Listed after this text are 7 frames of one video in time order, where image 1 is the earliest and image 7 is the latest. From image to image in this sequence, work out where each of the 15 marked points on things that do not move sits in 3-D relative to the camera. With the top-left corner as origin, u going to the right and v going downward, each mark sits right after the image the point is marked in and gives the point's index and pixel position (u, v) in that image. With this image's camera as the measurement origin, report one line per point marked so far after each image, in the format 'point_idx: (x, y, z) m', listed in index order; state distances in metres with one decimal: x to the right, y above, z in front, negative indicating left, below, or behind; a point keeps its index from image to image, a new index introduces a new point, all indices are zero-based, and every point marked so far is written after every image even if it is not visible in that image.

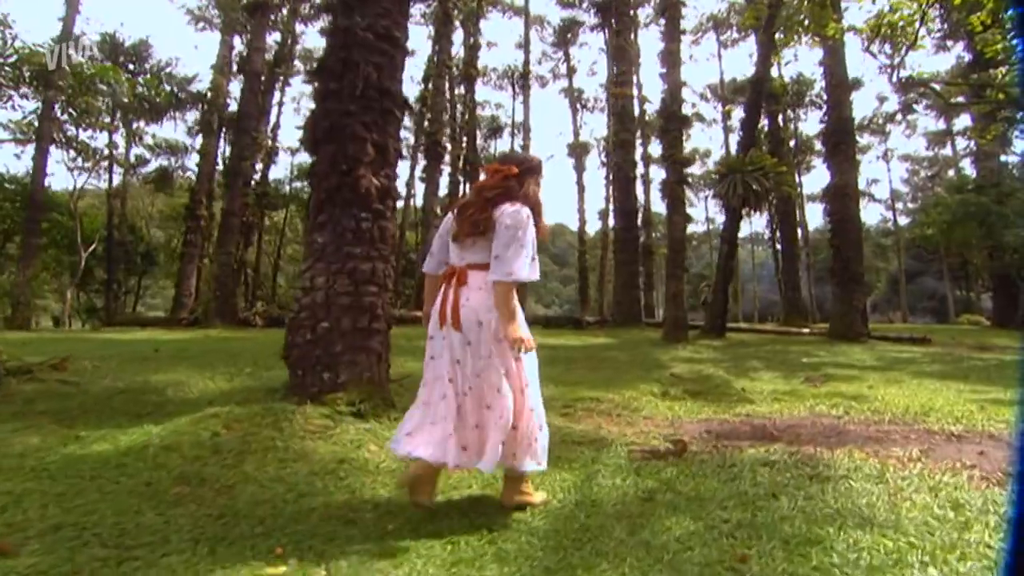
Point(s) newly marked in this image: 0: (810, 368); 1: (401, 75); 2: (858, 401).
0: (+4.0, -1.1, +9.4) m
1: (-1.0, +1.7, +5.8) m
2: (+3.1, -1.0, +6.3) m
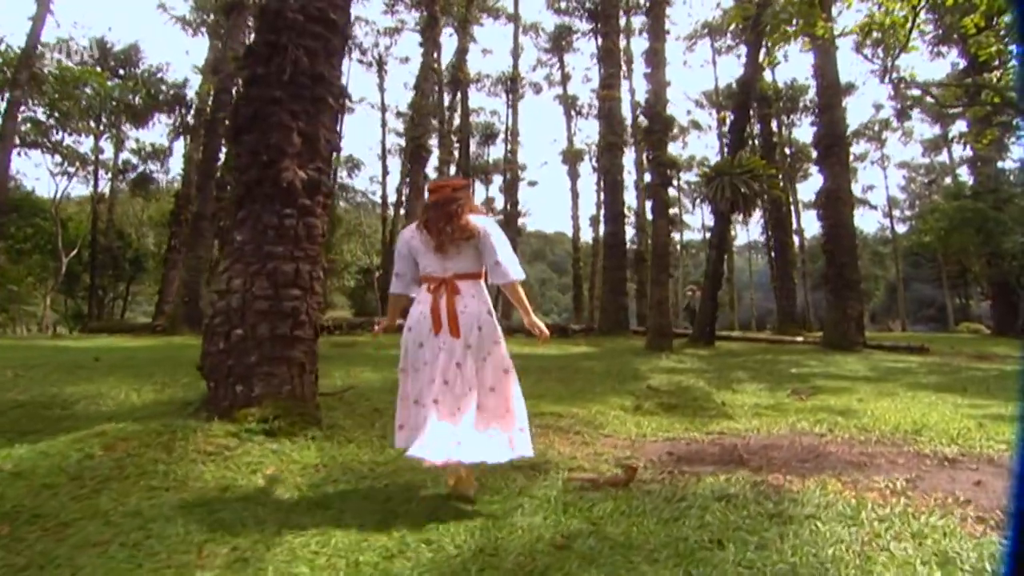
0: (+3.6, -1.2, +8.8) m
1: (-1.4, +1.7, +5.3) m
2: (+2.8, -1.1, +5.8) m
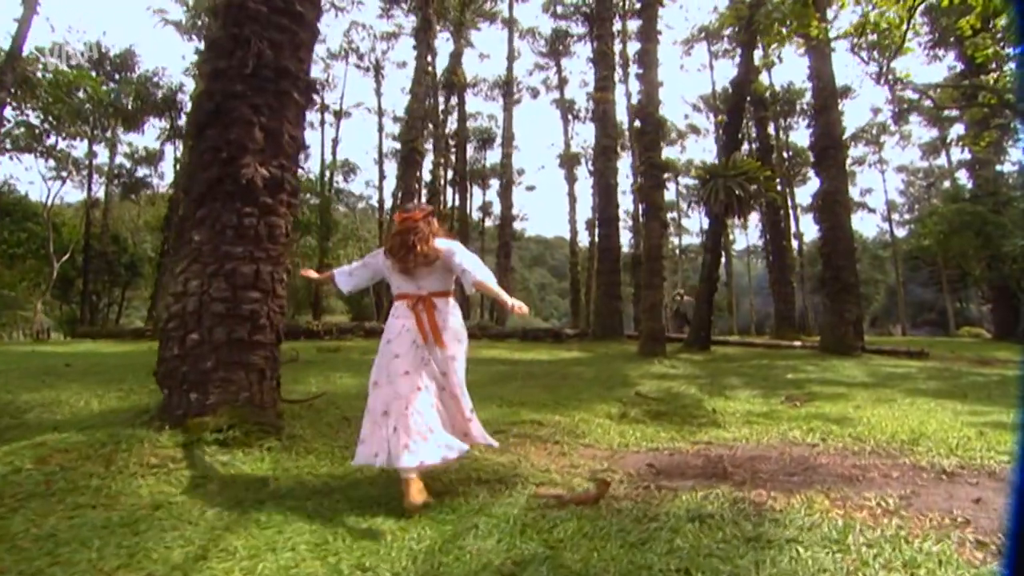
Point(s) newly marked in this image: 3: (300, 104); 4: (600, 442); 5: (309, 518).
0: (+3.5, -1.2, +8.6) m
1: (-1.5, +1.7, +5.1) m
2: (+2.6, -1.1, +5.5) m
3: (-1.6, +1.3, +5.1) m
4: (+0.6, -1.1, +4.9) m
5: (-0.8, -1.0, +2.9) m
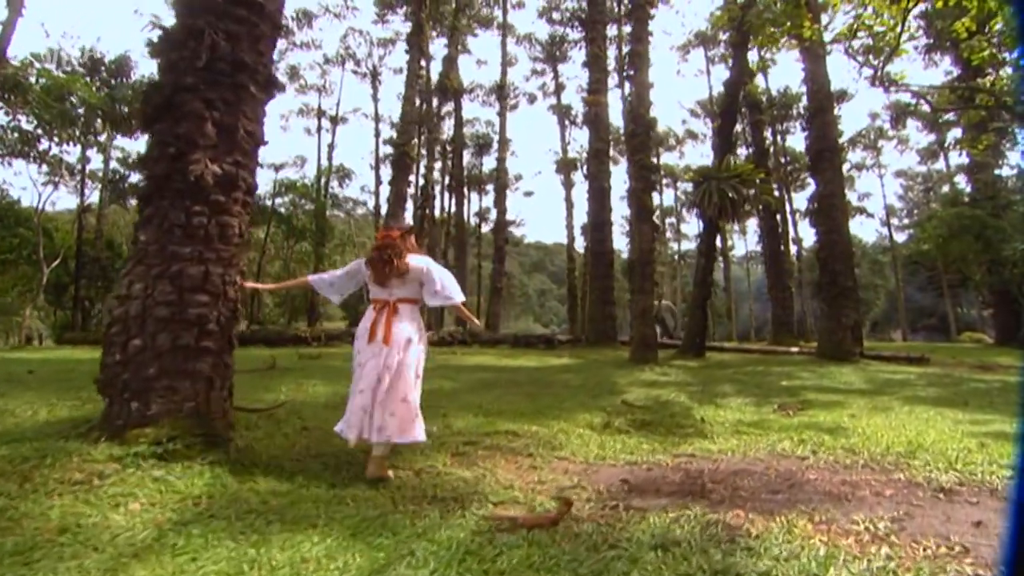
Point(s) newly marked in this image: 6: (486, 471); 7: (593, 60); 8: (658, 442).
0: (+3.3, -1.2, +8.3) m
1: (-1.7, +1.7, +4.8) m
2: (+2.4, -1.1, +5.2) m
3: (-1.8, +1.3, +4.8) m
4: (+0.4, -1.1, +4.6) m
5: (-1.0, -1.0, +2.6) m
6: (-0.1, -1.0, +4.0) m
7: (+1.7, +4.9, +14.9) m
8: (+1.1, -1.1, +5.1) m
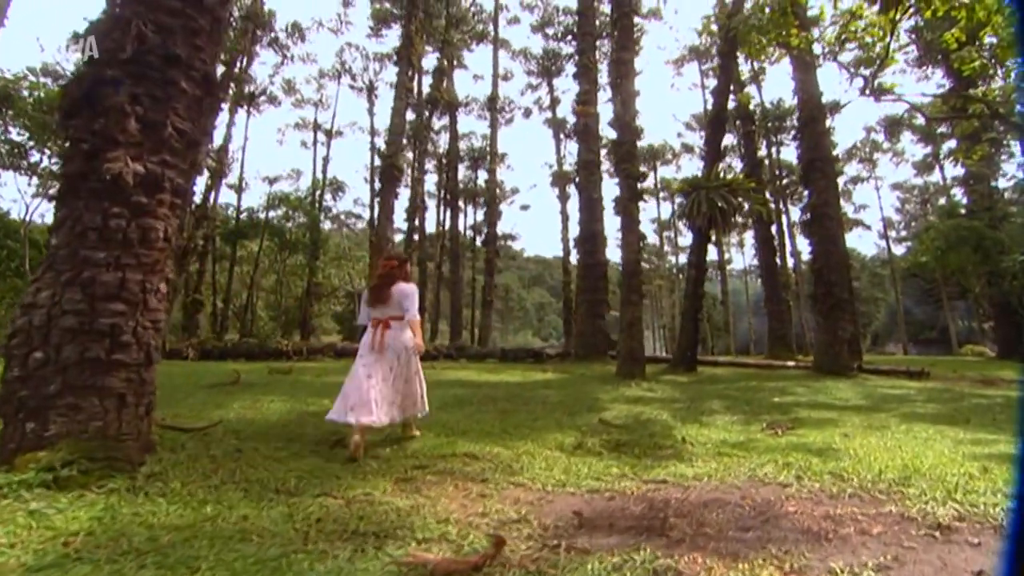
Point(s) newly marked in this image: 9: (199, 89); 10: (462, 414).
0: (+3.0, -1.4, +7.8) m
1: (-2.0, +1.6, +4.4) m
2: (+2.1, -1.2, +4.8) m
3: (-2.0, +1.3, +4.5) m
4: (+0.1, -1.1, +4.2) m
5: (-1.3, -1.0, +2.2) m
6: (-0.4, -1.1, +3.5) m
7: (+1.5, +4.6, +14.6) m
8: (+0.8, -1.2, +4.7) m
9: (-2.0, +1.3, +4.5) m
10: (-0.5, -1.2, +6.5) m
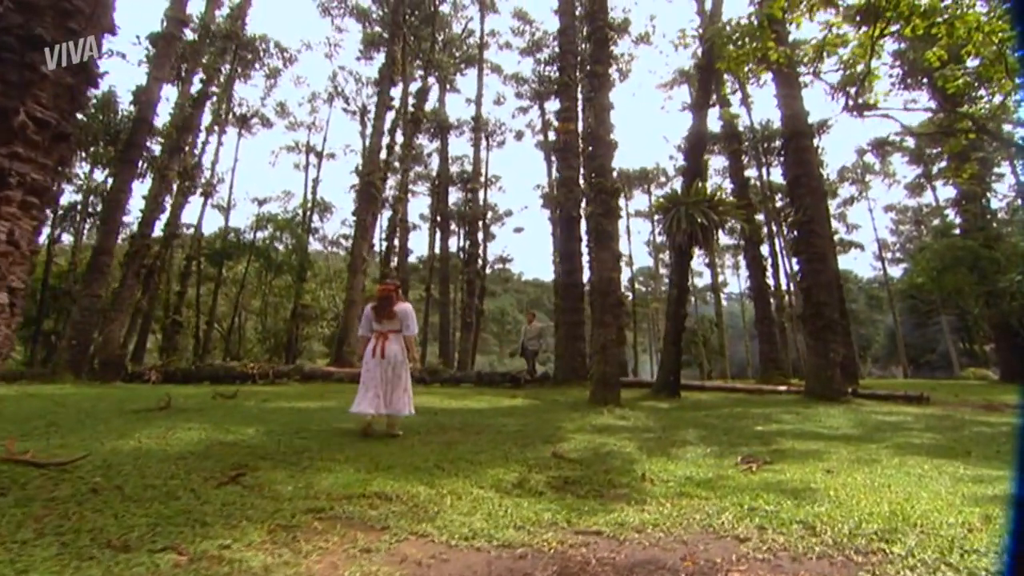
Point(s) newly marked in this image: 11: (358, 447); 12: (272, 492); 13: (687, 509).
0: (+2.5, -1.6, +7.1) m
1: (-2.5, +1.6, +3.8) m
2: (+1.7, -1.2, +4.1) m
3: (-2.5, +1.2, +3.8) m
4: (-0.3, -1.2, +3.4) m
5: (-1.8, -0.9, +1.5) m
6: (-0.9, -1.1, +2.8) m
7: (+1.0, +4.2, +14.1) m
8: (+0.3, -1.3, +4.0) m
9: (-2.5, +1.3, +3.9) m
10: (-0.9, -1.3, +5.8) m
11: (-1.3, -1.3, +5.7) m
12: (-1.4, -1.2, +4.1) m
13: (+1.0, -1.3, +4.0) m
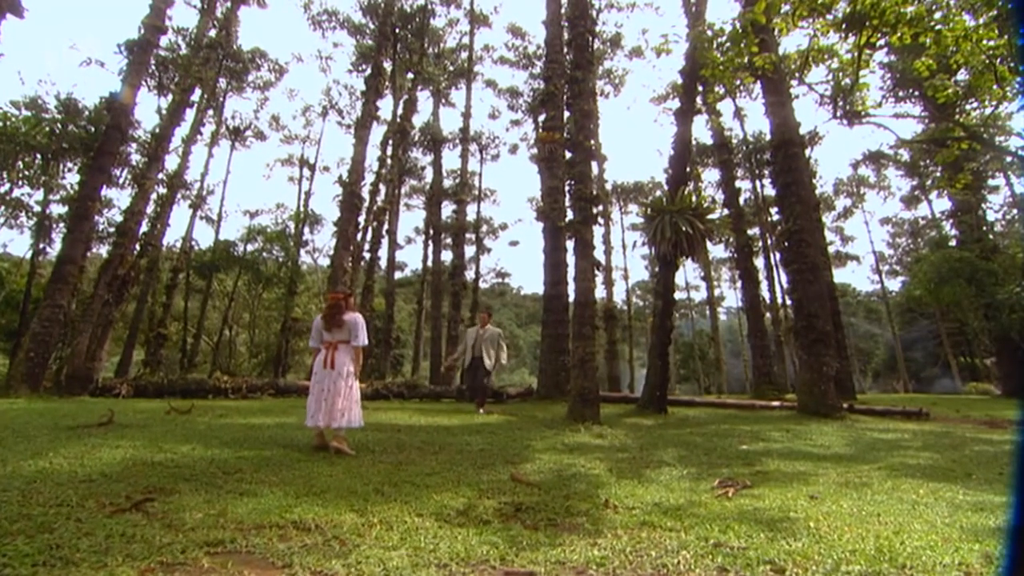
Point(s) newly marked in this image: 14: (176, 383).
0: (+2.2, -1.6, +6.6) m
1: (-2.8, +1.6, +3.4) m
2: (+1.3, -1.3, +3.6) m
3: (-2.8, +1.2, +3.4) m
4: (-0.7, -1.2, +3.0) m
5: (-2.1, -0.9, +1.0) m
6: (-1.2, -1.1, +2.3) m
7: (+0.7, +4.0, +13.7) m
8: (0.0, -1.3, +3.5) m
9: (-2.8, +1.3, +3.5) m
10: (-1.3, -1.4, +5.3) m
11: (-1.6, -1.3, +5.2) m
12: (-1.8, -1.2, +3.6) m
13: (+0.7, -1.3, +3.5) m
14: (-6.9, -2.0, +14.3) m
